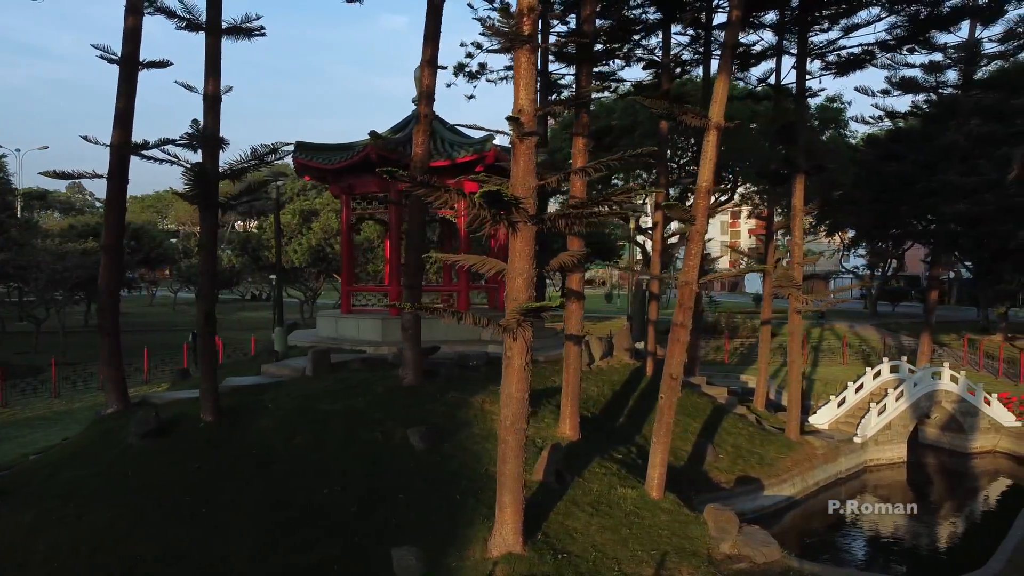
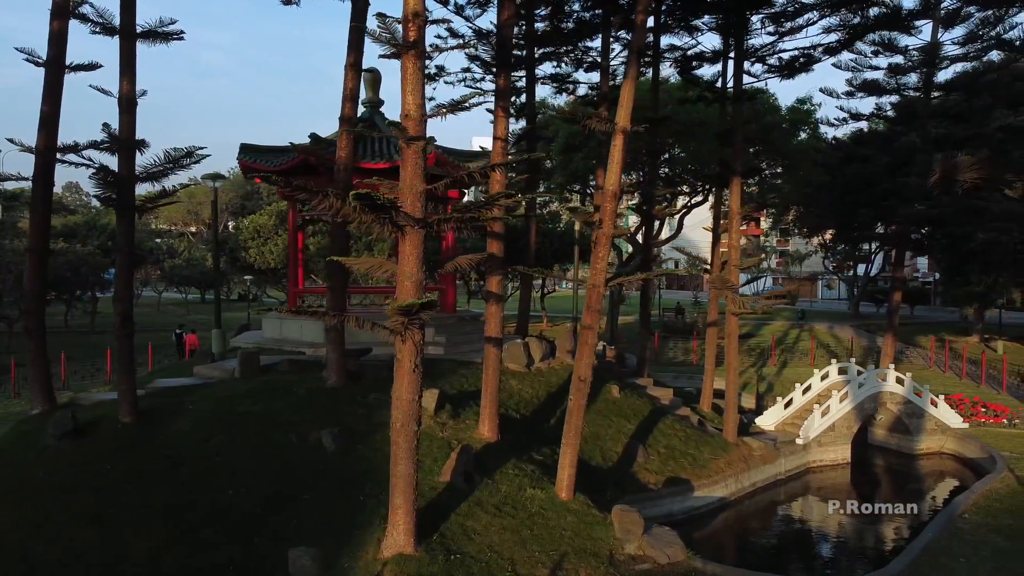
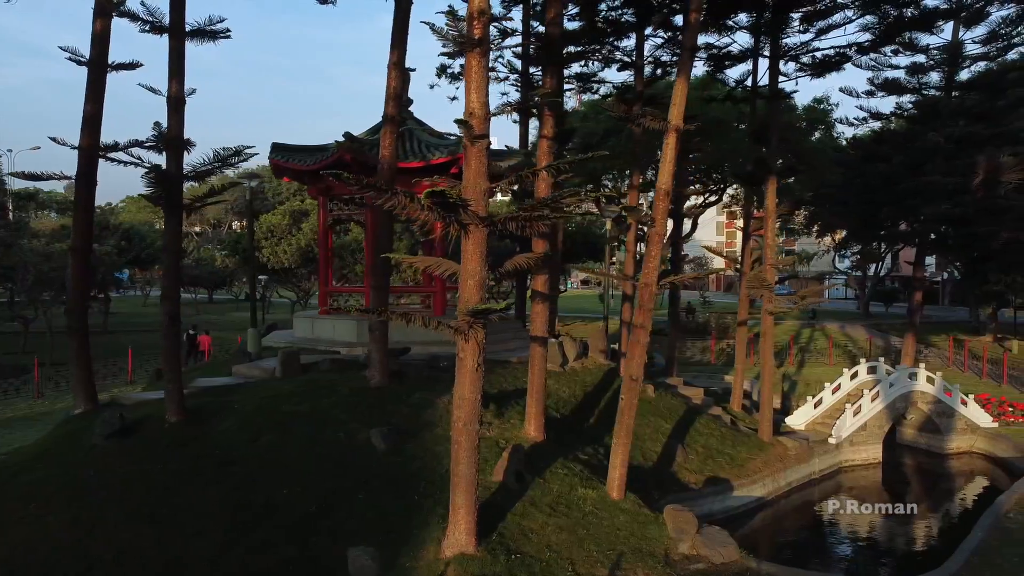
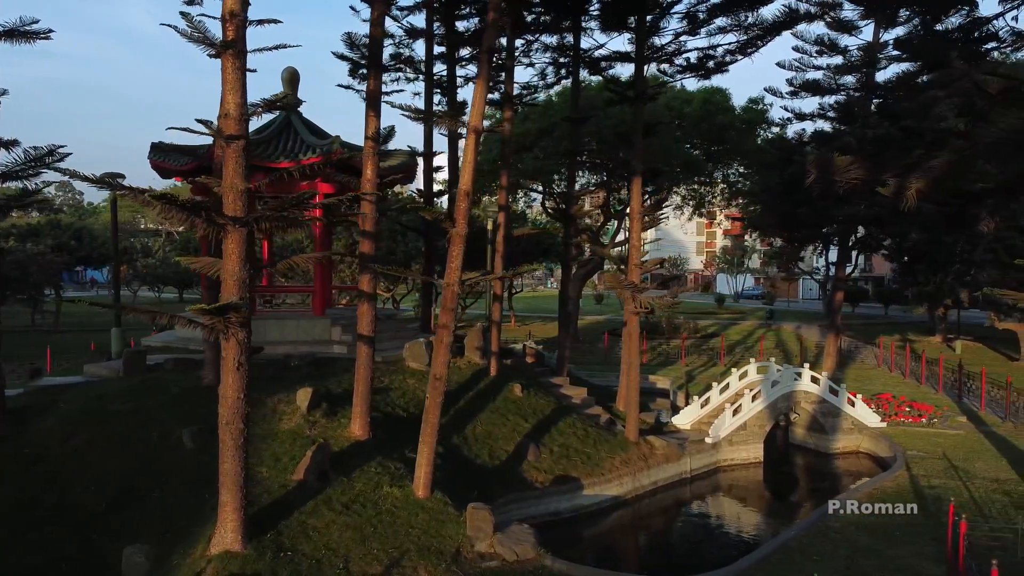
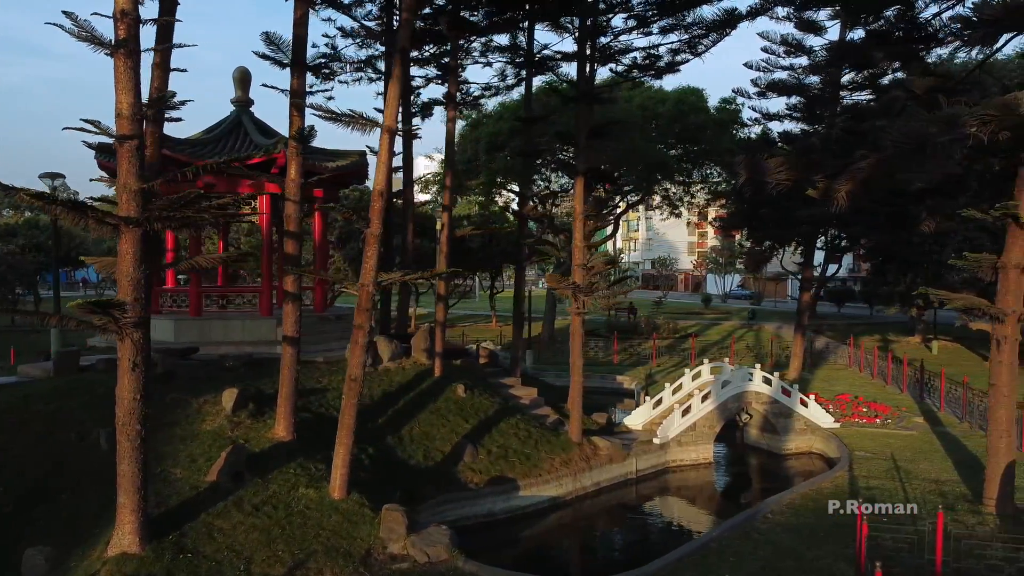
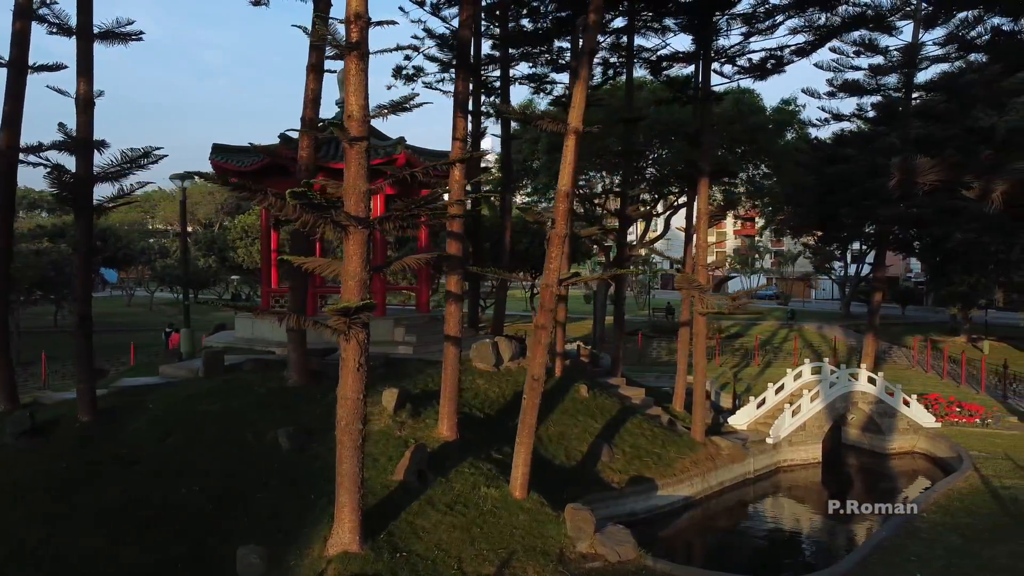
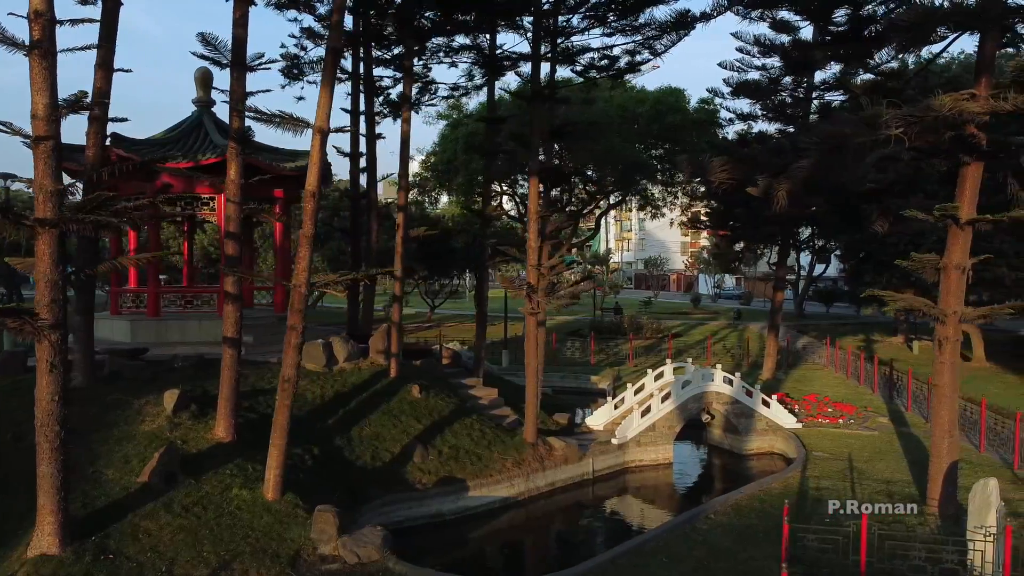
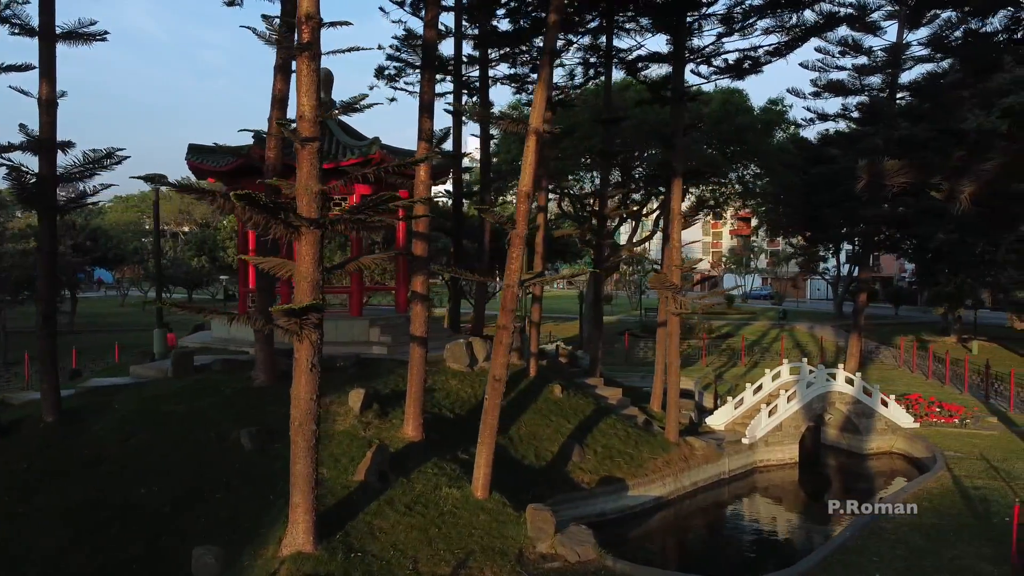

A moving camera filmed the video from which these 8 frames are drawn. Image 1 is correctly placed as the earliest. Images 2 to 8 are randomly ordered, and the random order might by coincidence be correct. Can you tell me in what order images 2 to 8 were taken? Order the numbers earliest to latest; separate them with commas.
3, 2, 6, 8, 4, 5, 7
